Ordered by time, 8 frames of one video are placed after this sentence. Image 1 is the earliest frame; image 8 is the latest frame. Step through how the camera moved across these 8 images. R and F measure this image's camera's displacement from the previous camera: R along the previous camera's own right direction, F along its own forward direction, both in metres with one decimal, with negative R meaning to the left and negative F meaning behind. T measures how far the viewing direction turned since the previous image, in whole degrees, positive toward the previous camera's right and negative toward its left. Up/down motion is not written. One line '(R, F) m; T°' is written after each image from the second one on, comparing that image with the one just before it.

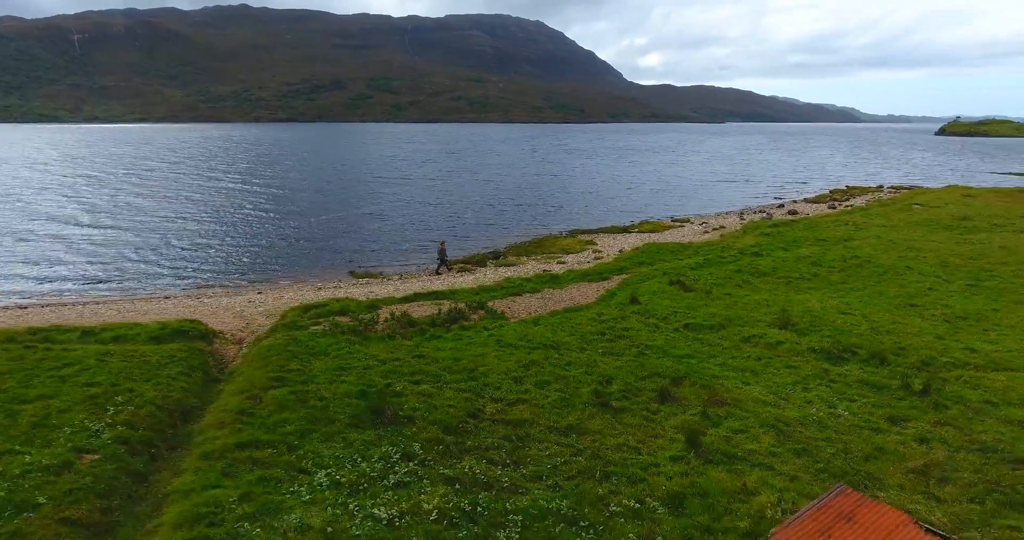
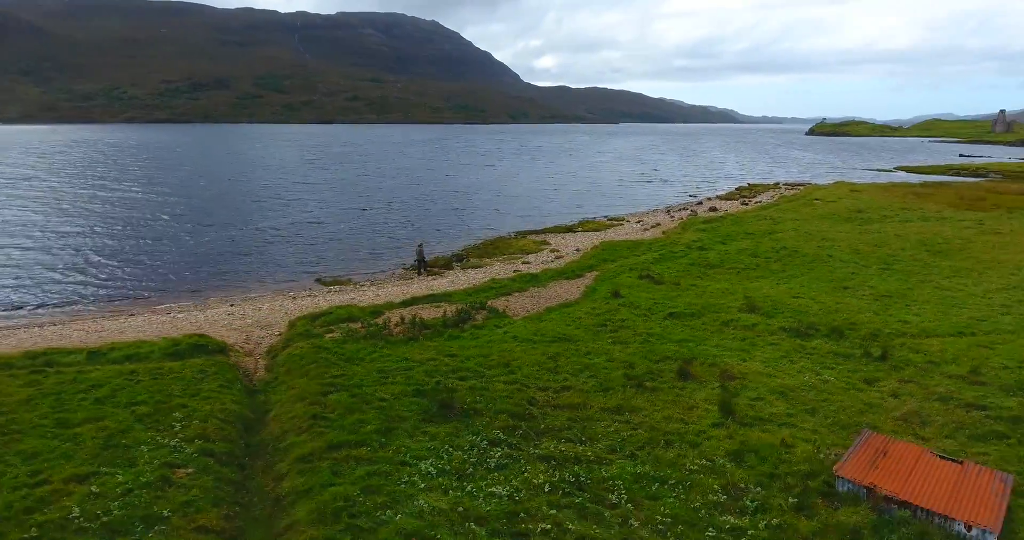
(-4.2, -1.3) m; +9°
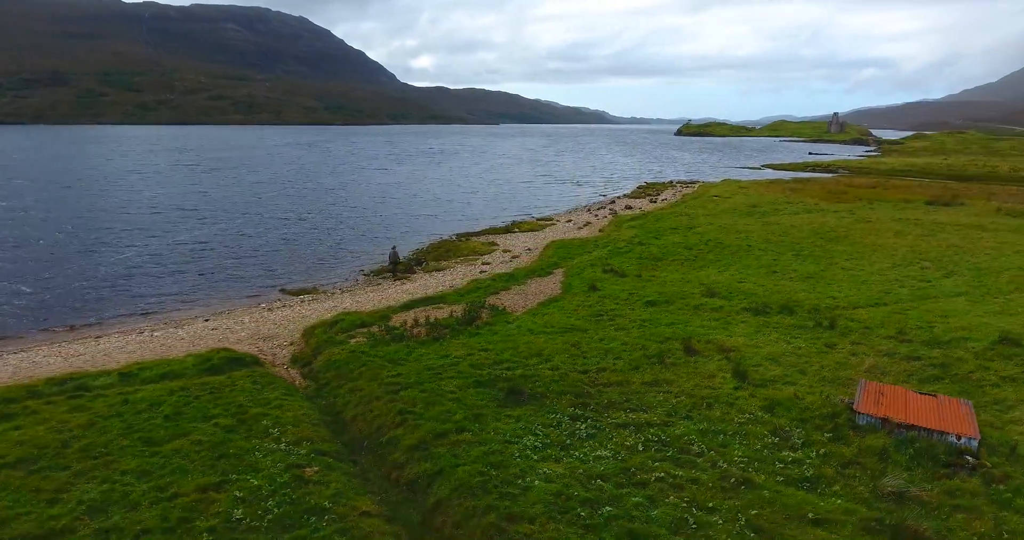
(-5.3, -1.7) m; +11°
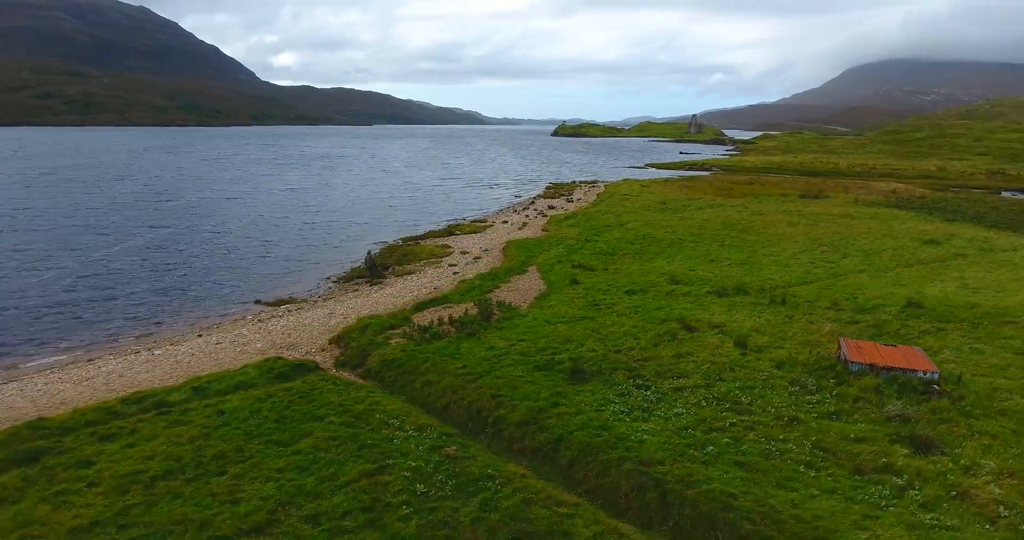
(-6.5, -2.1) m; +12°
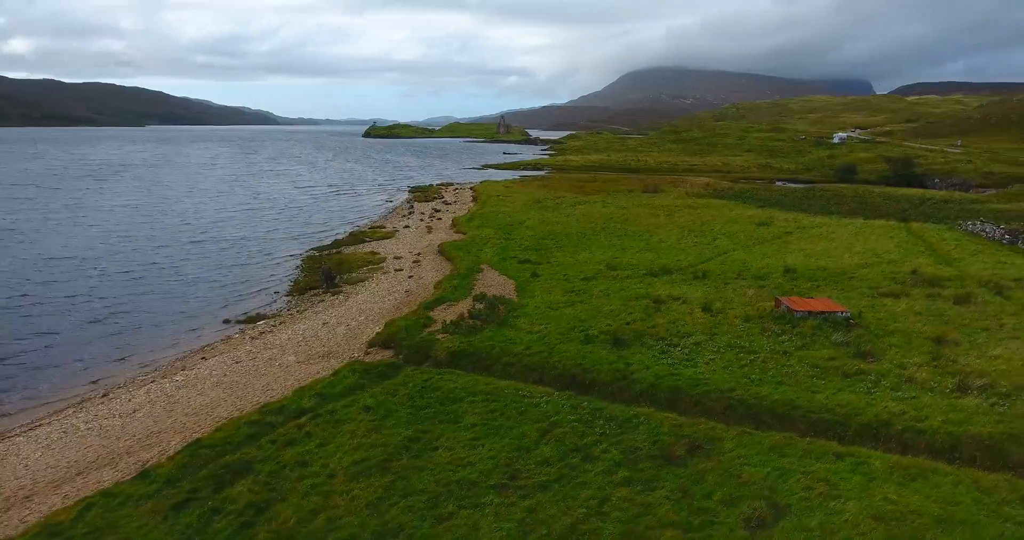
(-10.6, -2.9) m; +18°
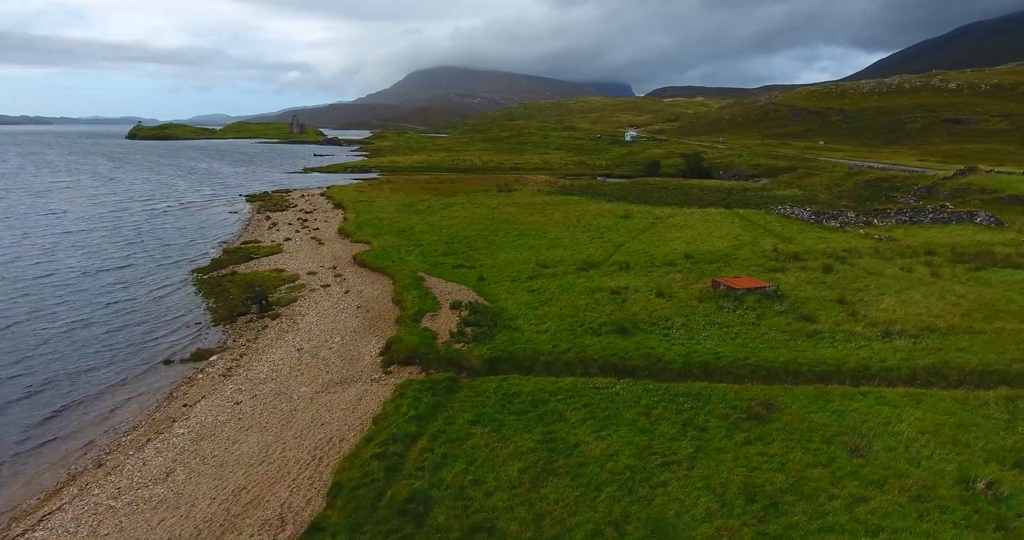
(-10.5, +0.3) m; +19°
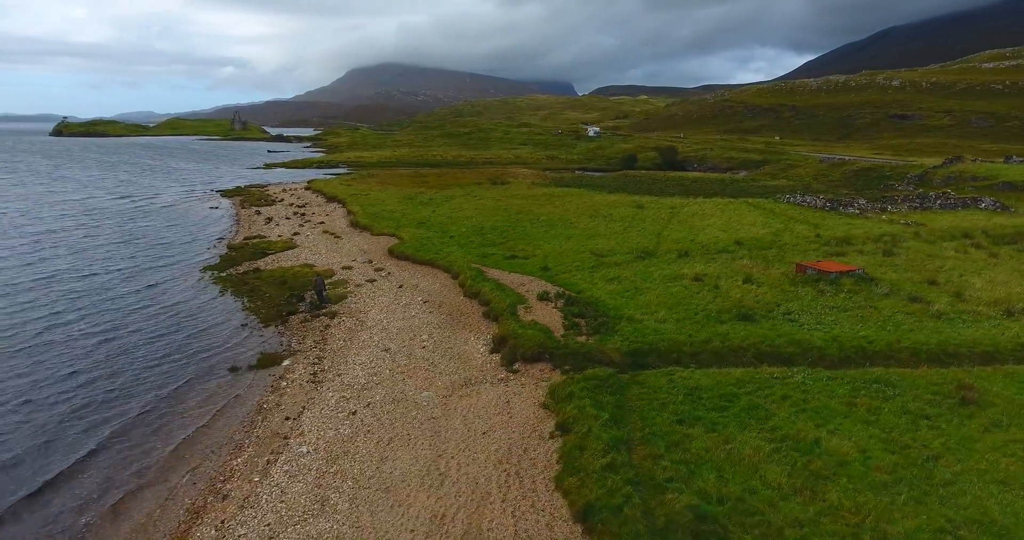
(-8.4, +3.4) m; +6°
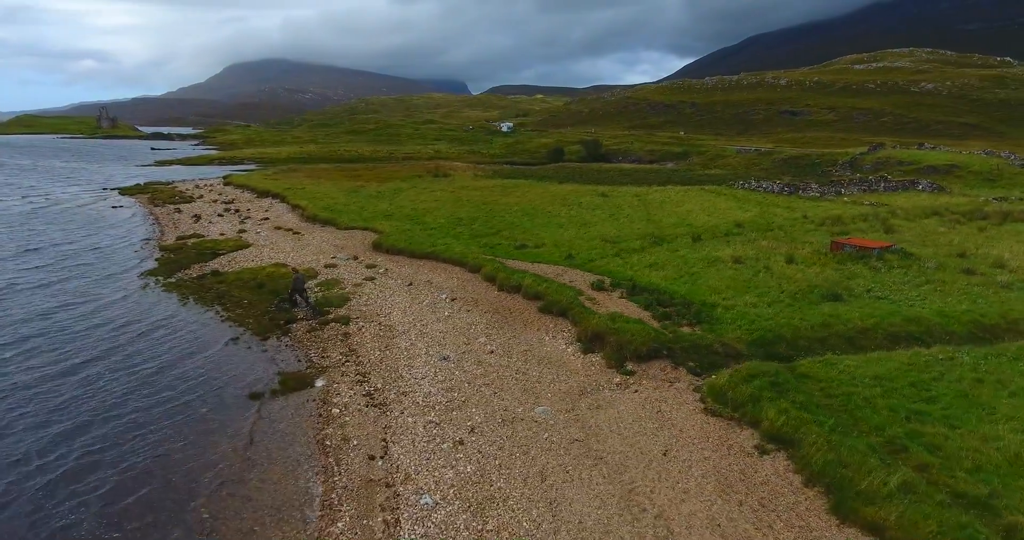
(-7.4, +5.3) m; +10°
